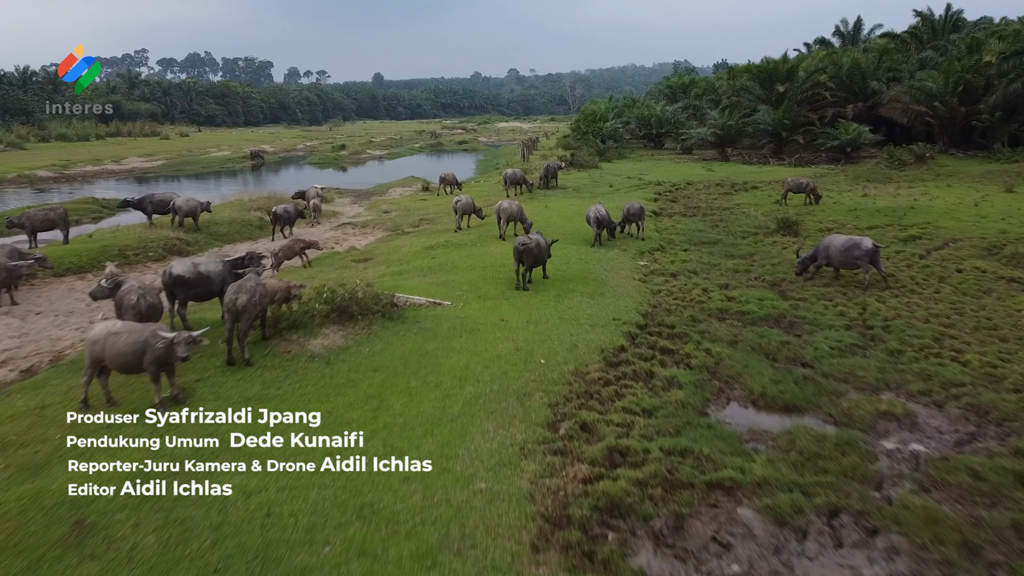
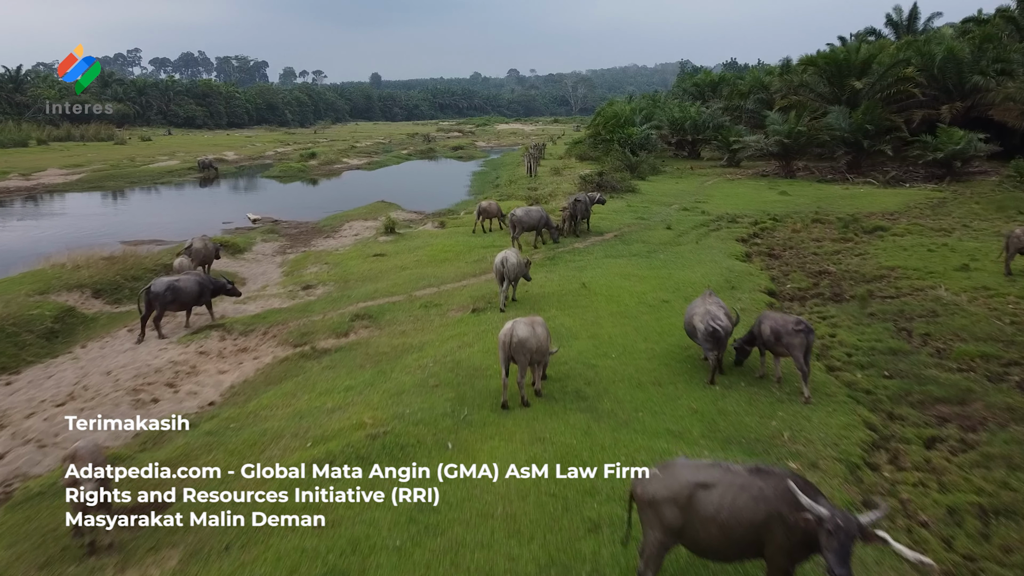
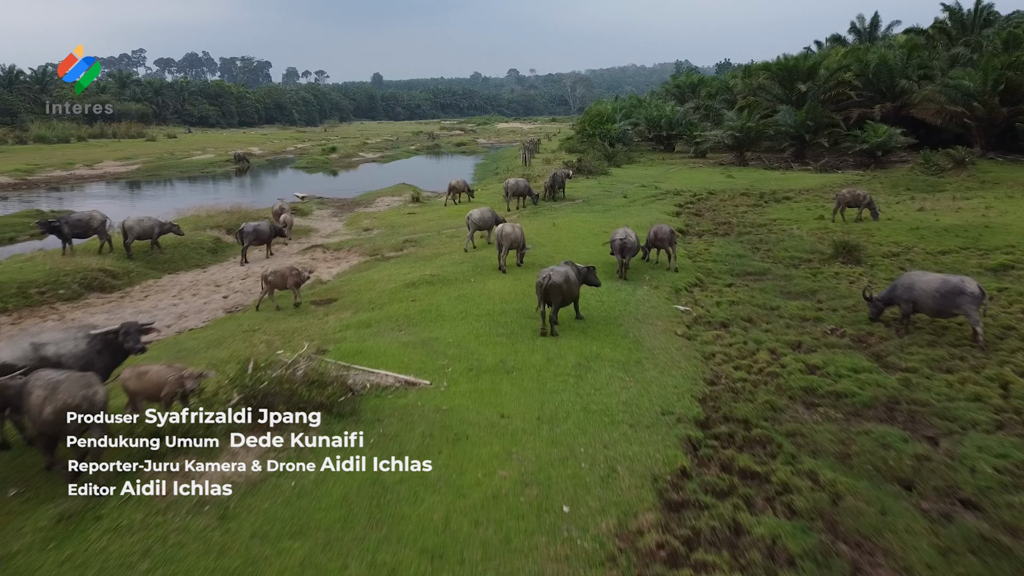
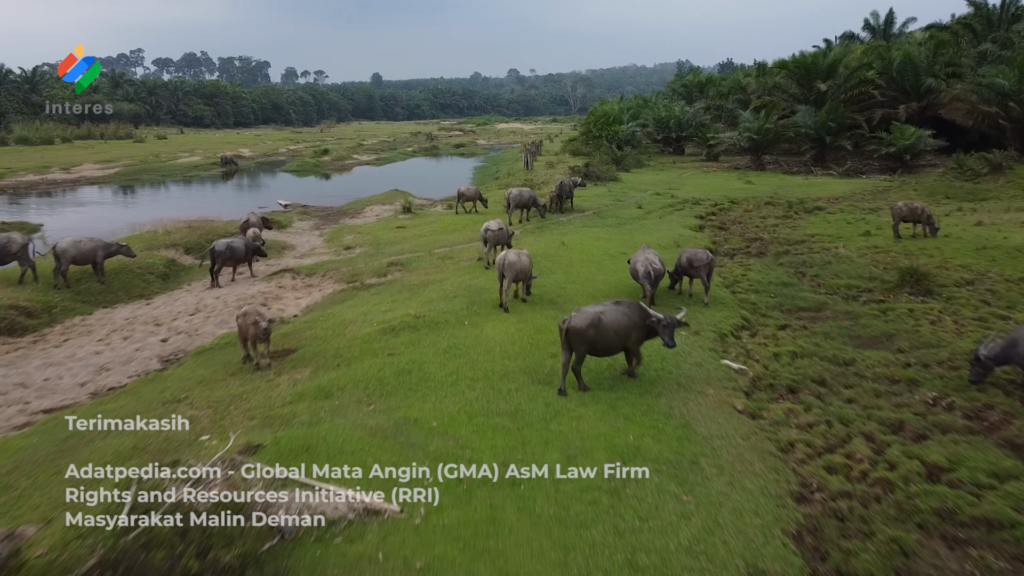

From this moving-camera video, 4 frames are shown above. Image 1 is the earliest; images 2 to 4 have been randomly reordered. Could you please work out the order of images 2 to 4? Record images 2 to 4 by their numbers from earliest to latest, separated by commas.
3, 4, 2
